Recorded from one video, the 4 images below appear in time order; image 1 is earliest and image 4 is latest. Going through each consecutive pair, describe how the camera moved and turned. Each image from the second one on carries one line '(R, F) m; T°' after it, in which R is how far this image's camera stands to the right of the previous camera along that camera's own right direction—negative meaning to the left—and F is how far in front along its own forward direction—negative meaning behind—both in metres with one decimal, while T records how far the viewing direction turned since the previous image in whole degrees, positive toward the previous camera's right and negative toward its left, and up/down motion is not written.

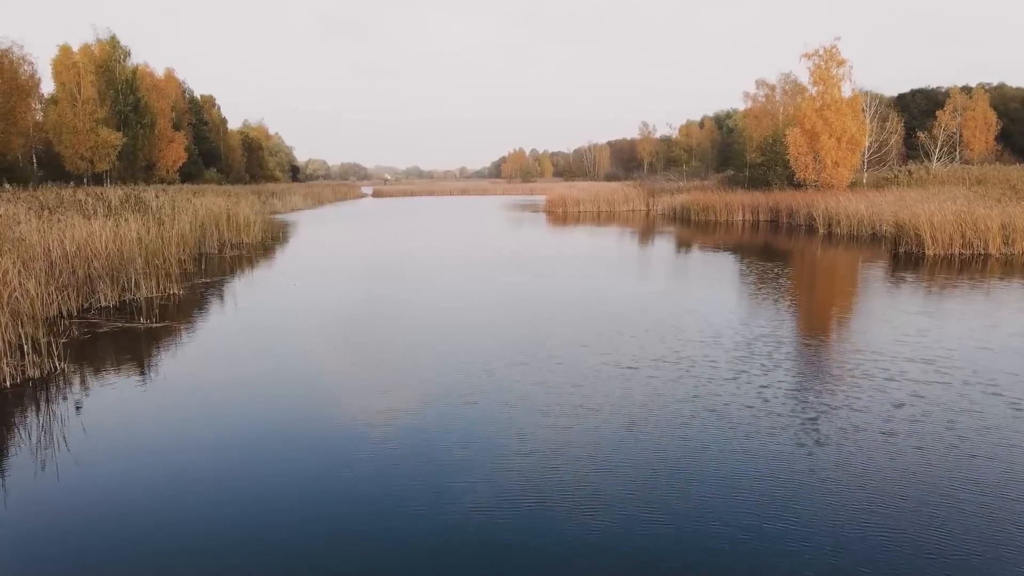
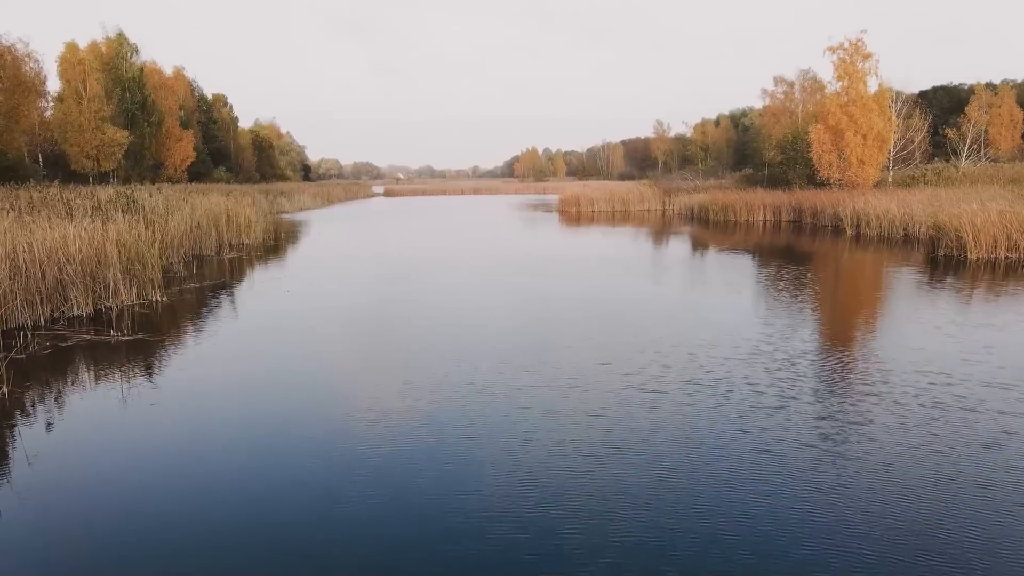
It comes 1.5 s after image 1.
(0.0, +0.4) m; -1°
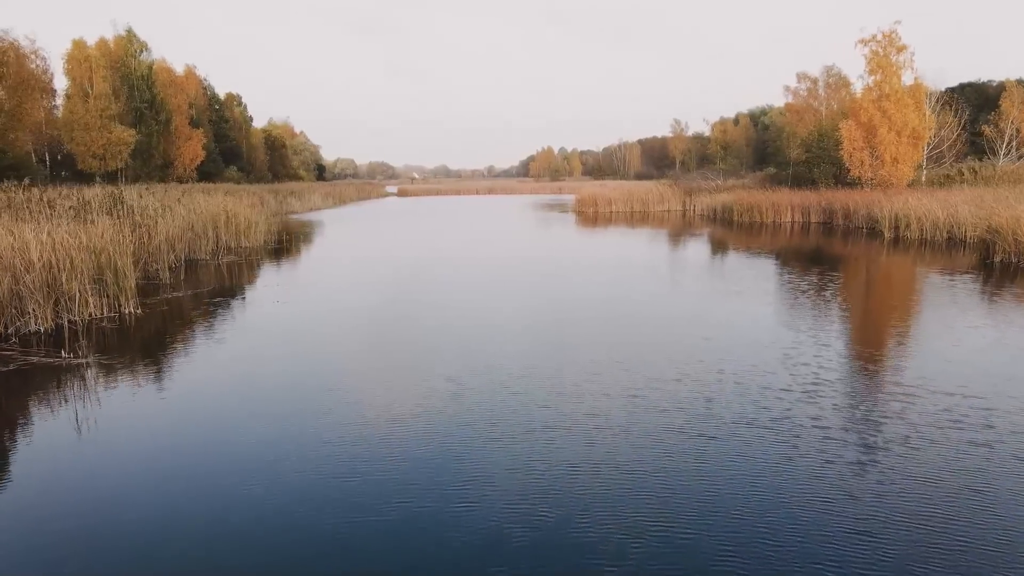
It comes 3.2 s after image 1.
(0.0, +0.5) m; -1°
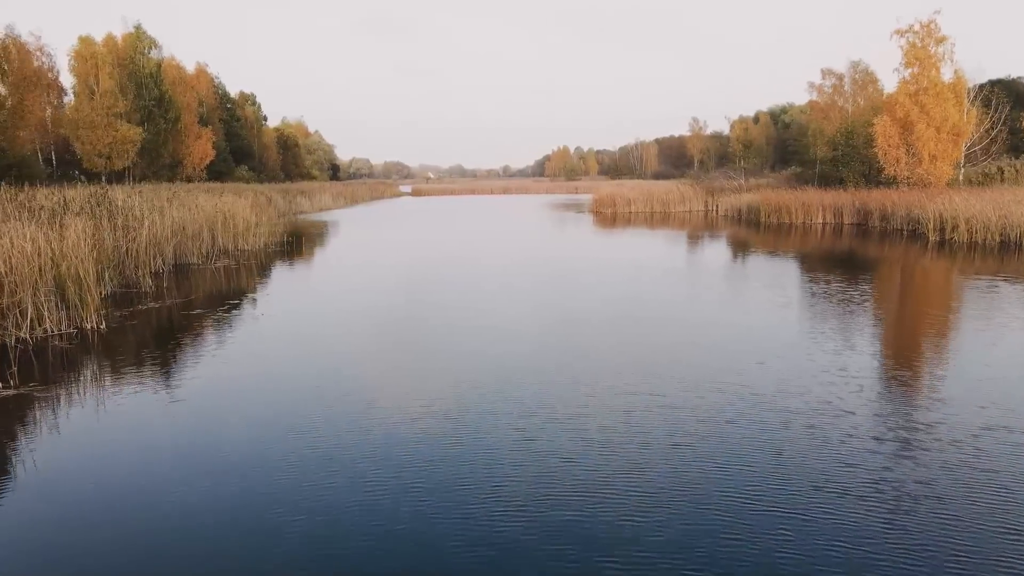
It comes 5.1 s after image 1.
(0.0, +0.5) m; -1°
